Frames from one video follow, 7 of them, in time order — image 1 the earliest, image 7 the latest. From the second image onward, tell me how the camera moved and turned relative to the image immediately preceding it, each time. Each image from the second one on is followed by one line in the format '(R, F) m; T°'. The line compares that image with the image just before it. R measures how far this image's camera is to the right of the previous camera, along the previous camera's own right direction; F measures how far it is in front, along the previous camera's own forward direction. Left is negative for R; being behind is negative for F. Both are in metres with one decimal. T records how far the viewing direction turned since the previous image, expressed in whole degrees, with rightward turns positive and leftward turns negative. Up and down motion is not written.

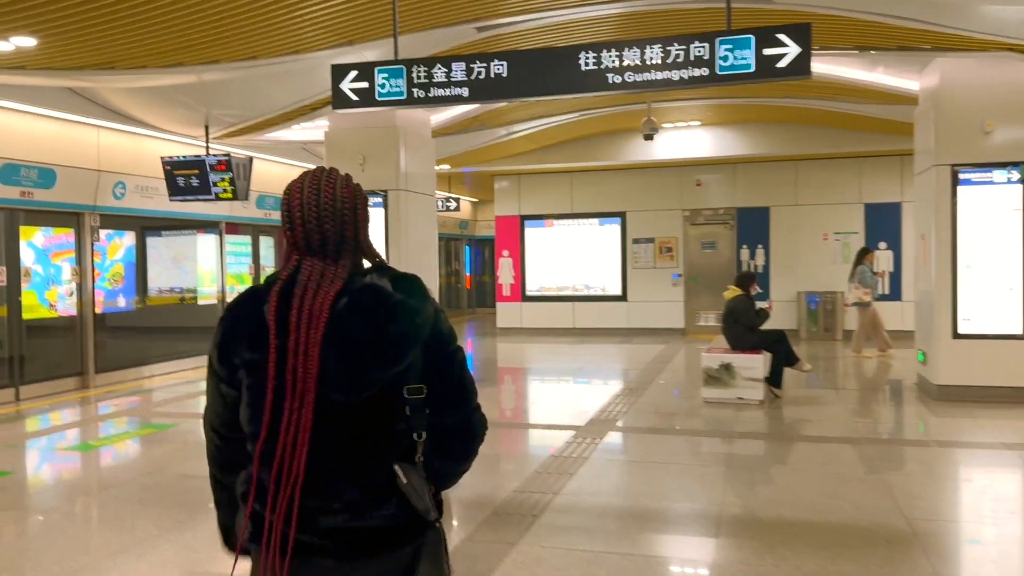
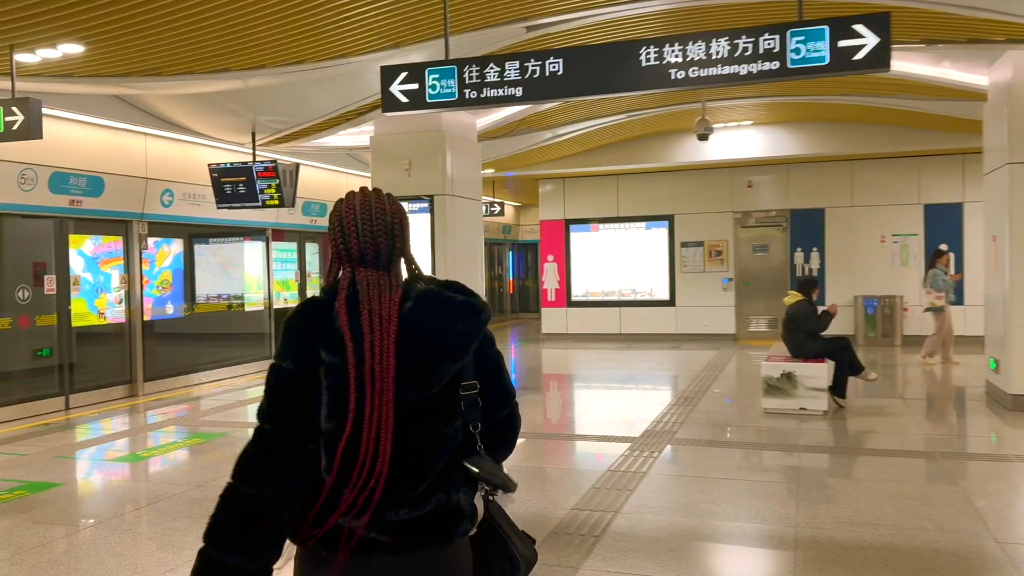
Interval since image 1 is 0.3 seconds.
(-0.1, +0.2) m; -3°
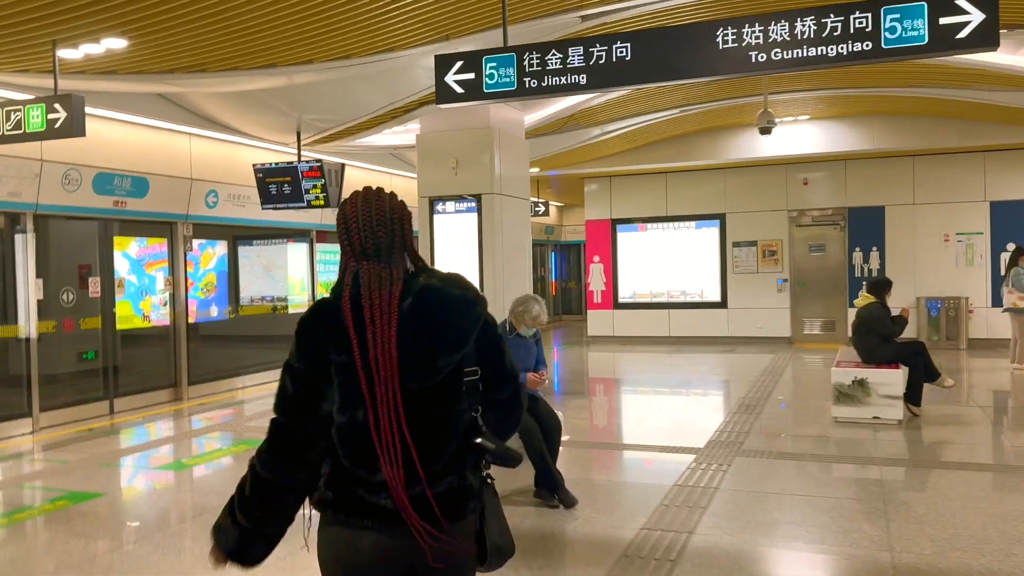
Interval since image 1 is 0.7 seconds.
(-0.1, +0.3) m; -3°
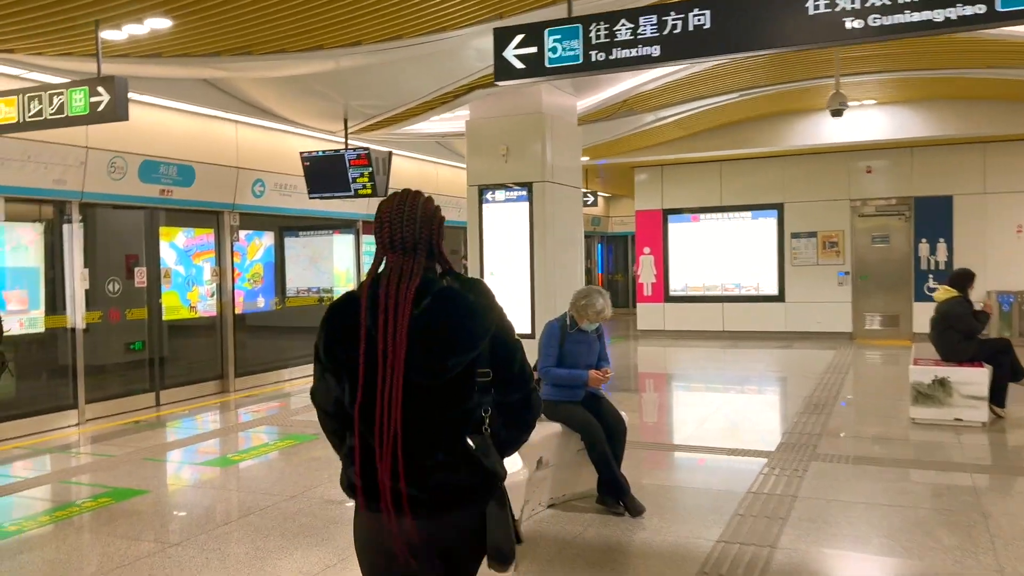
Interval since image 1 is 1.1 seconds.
(-0.1, +0.3) m; -3°
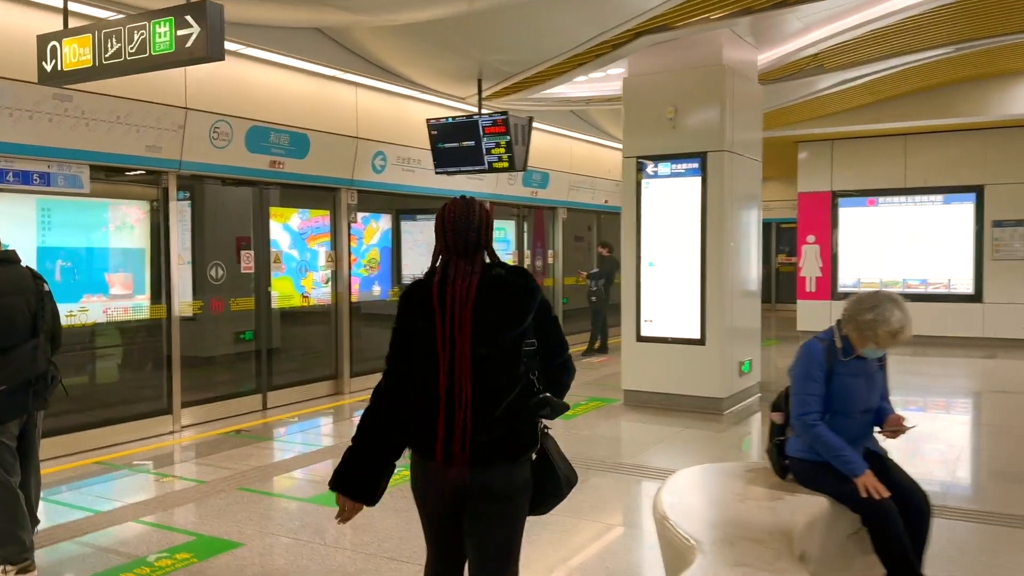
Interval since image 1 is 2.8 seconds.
(-0.5, +1.5) m; -7°
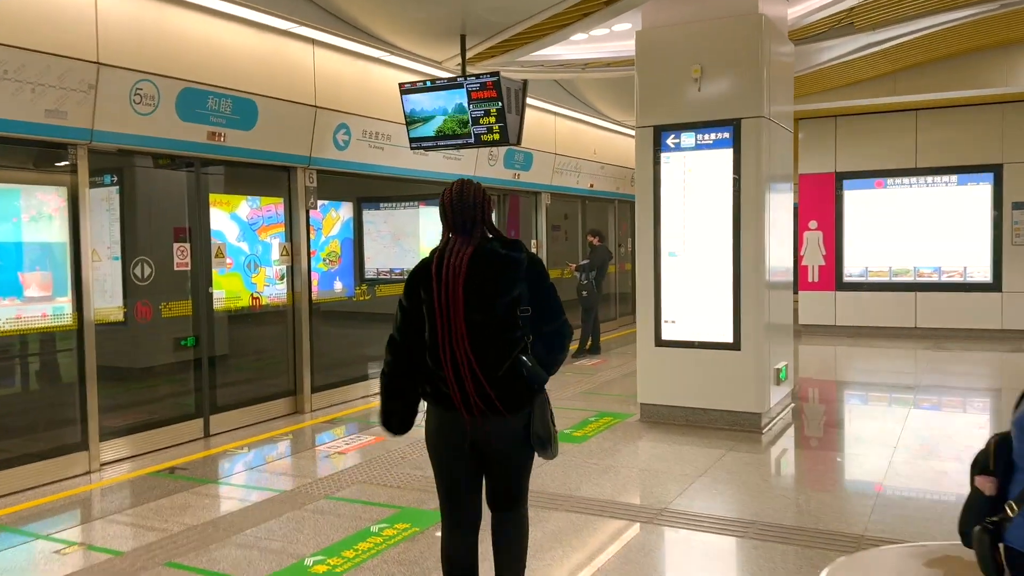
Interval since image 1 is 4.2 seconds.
(-0.3, +1.2) m; +3°
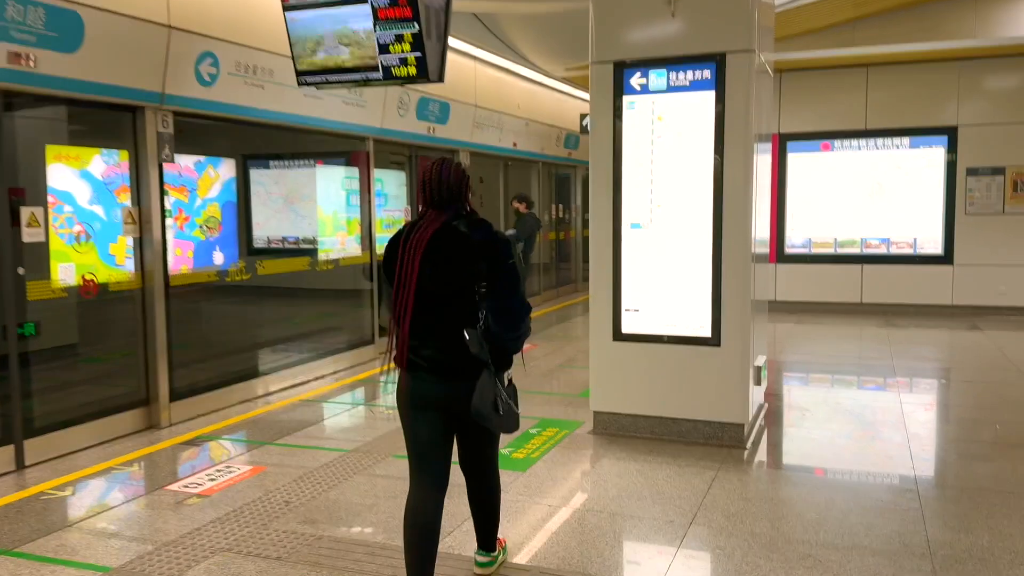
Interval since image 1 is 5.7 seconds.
(-0.1, +1.4) m; +6°
